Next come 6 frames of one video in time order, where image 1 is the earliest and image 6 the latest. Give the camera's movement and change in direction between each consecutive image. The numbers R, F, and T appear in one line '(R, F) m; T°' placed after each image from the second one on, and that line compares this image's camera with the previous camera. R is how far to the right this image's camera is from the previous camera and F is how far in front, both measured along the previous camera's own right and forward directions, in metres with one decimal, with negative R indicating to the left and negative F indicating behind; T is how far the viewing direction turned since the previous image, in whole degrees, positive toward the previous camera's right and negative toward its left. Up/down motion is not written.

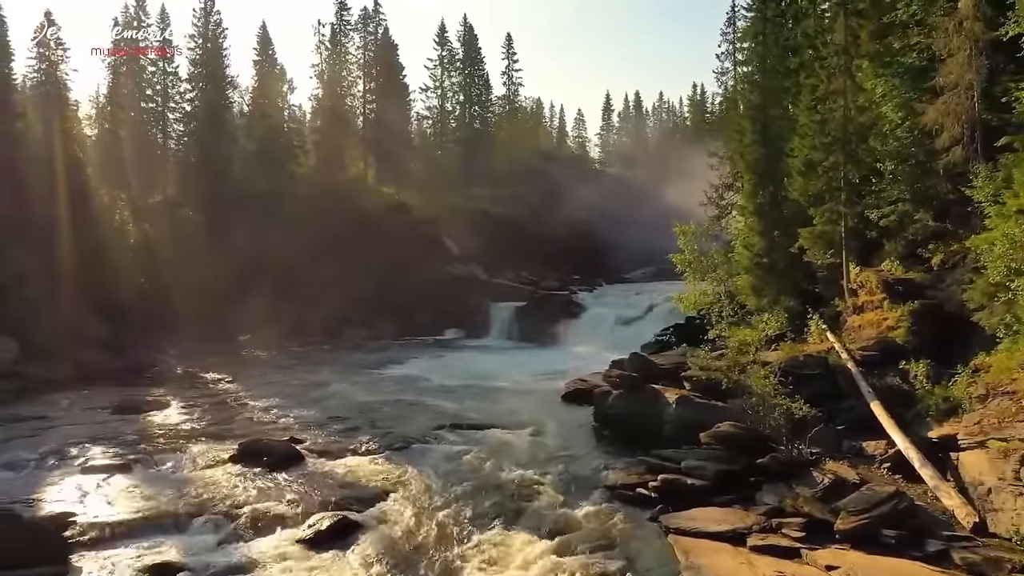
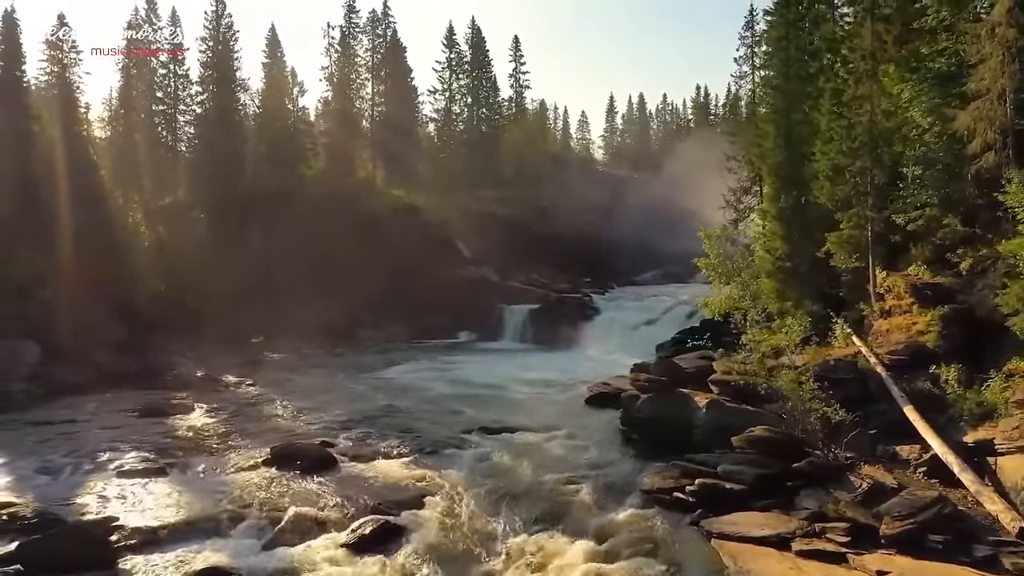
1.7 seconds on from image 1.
(-0.9, -0.1) m; 0°
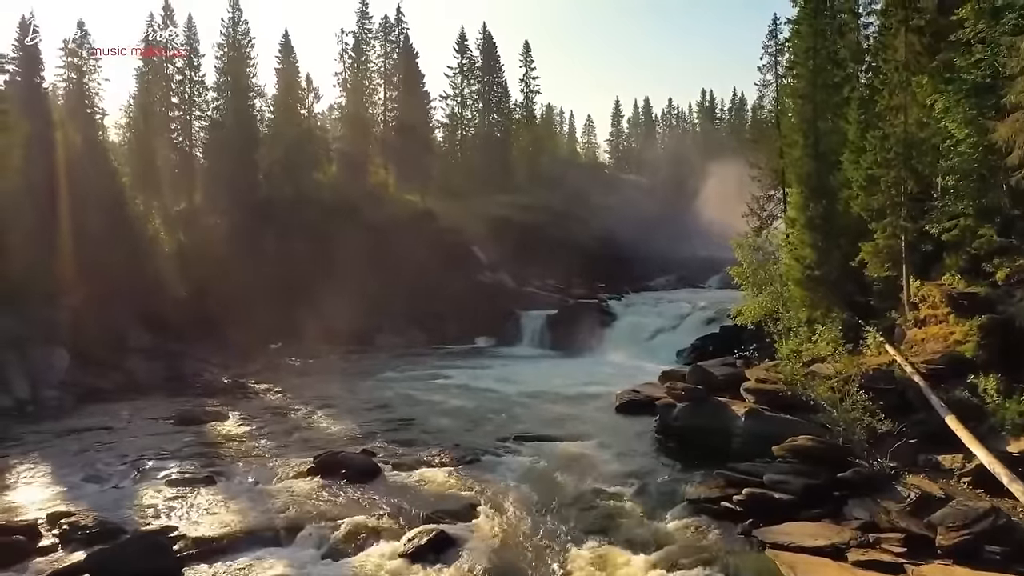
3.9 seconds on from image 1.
(-1.1, -0.2) m; 0°
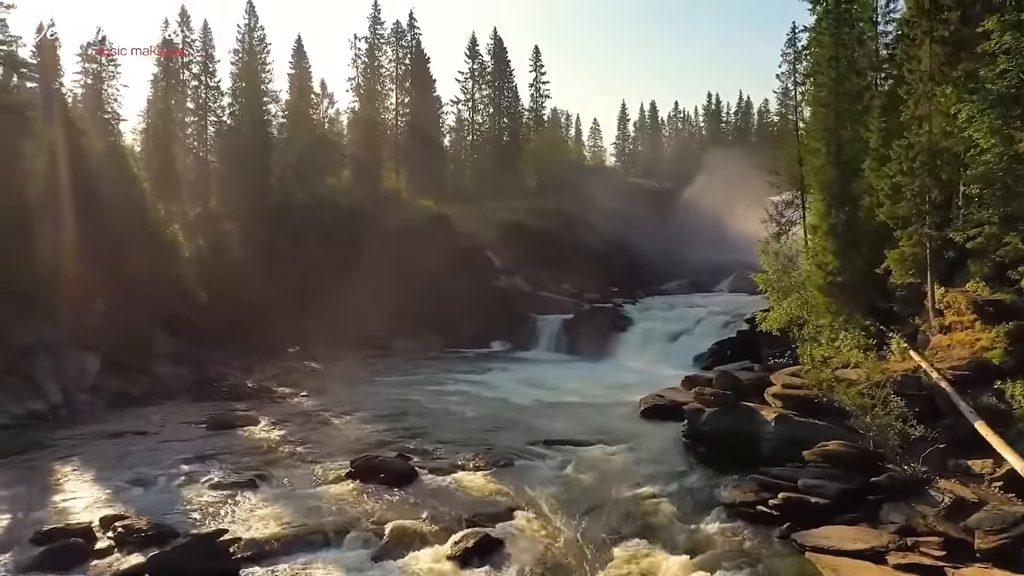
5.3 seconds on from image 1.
(-0.9, -0.4) m; 0°
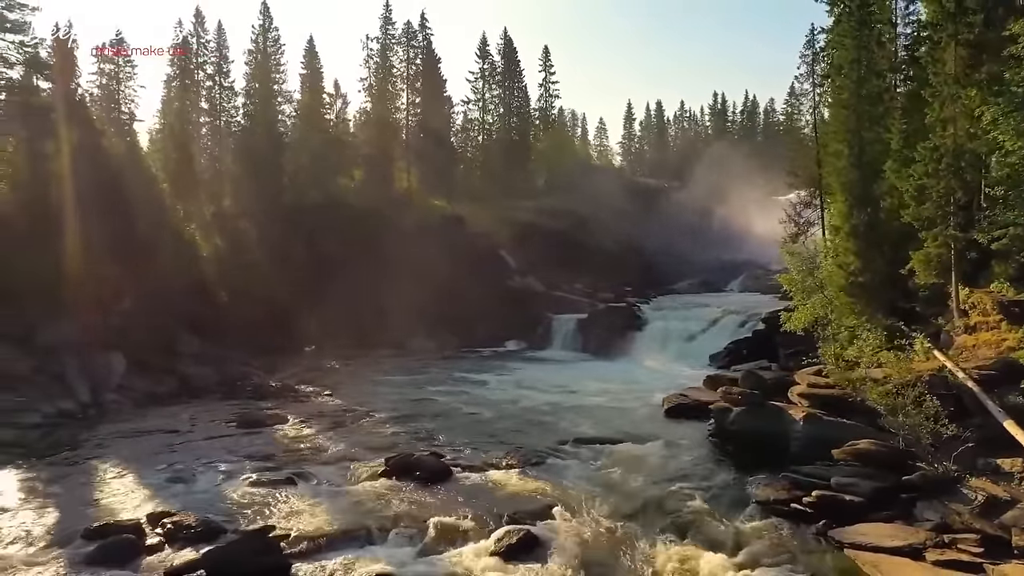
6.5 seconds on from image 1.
(-0.8, -0.3) m; 0°
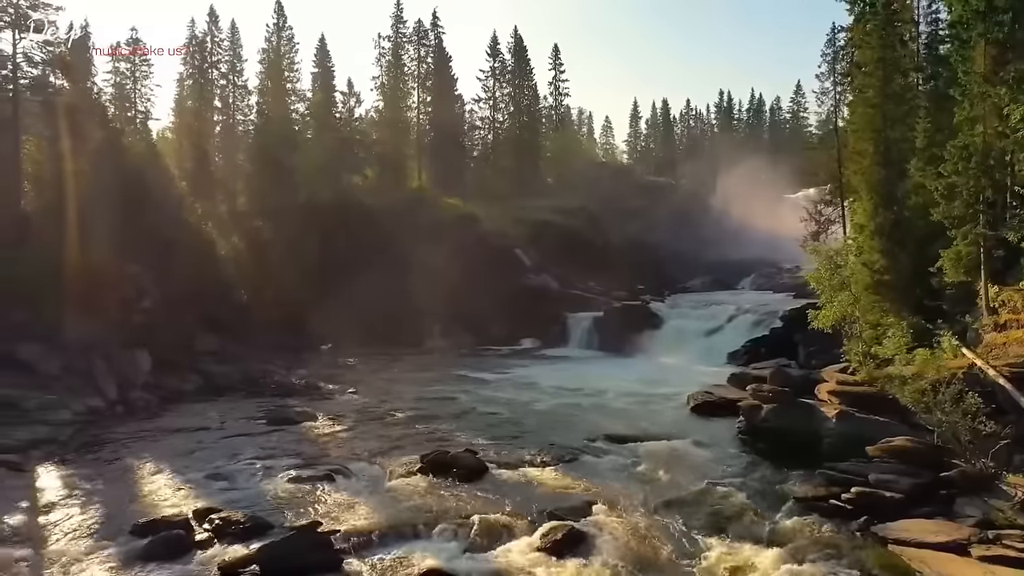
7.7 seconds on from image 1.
(-0.9, -0.1) m; 0°
